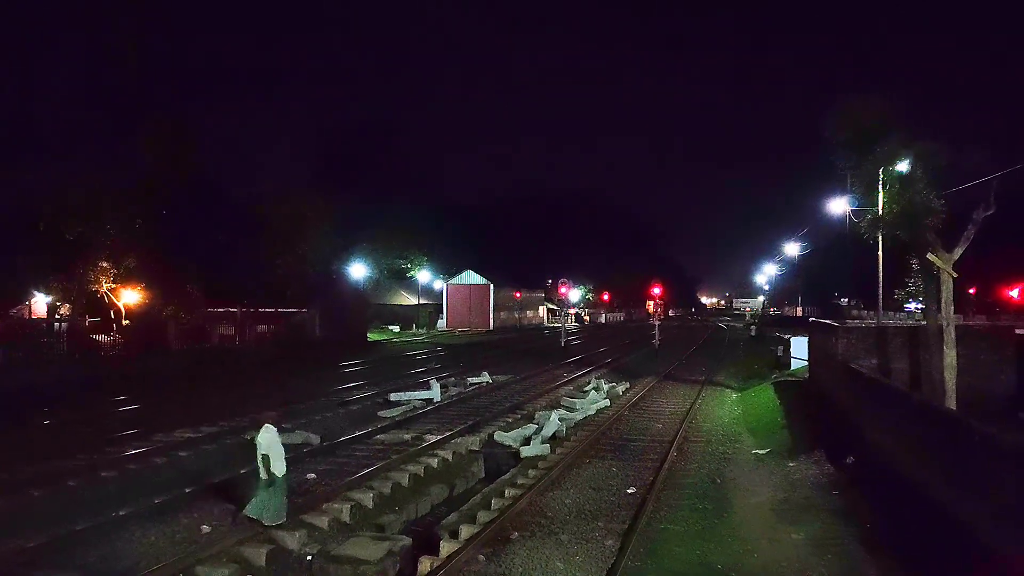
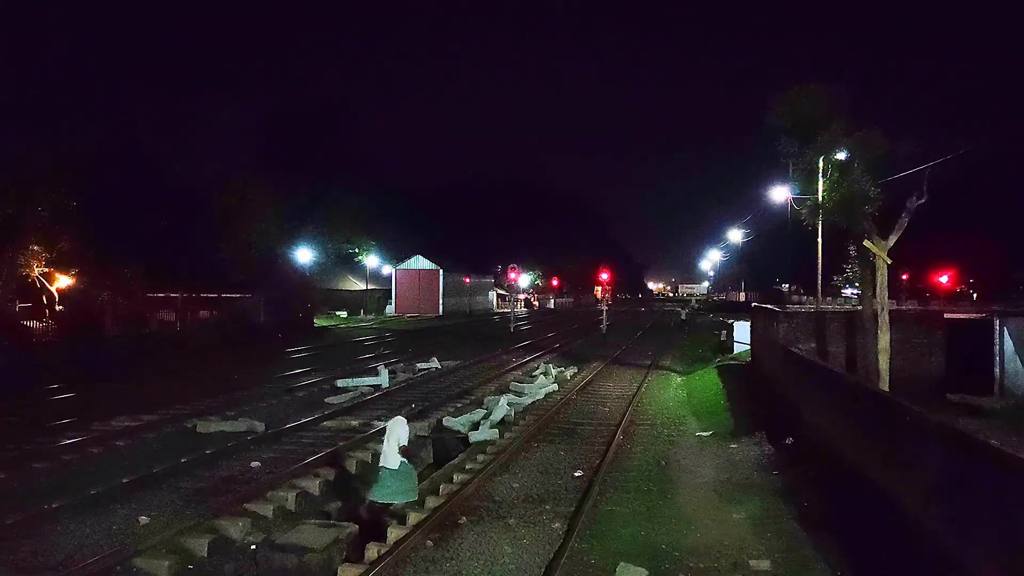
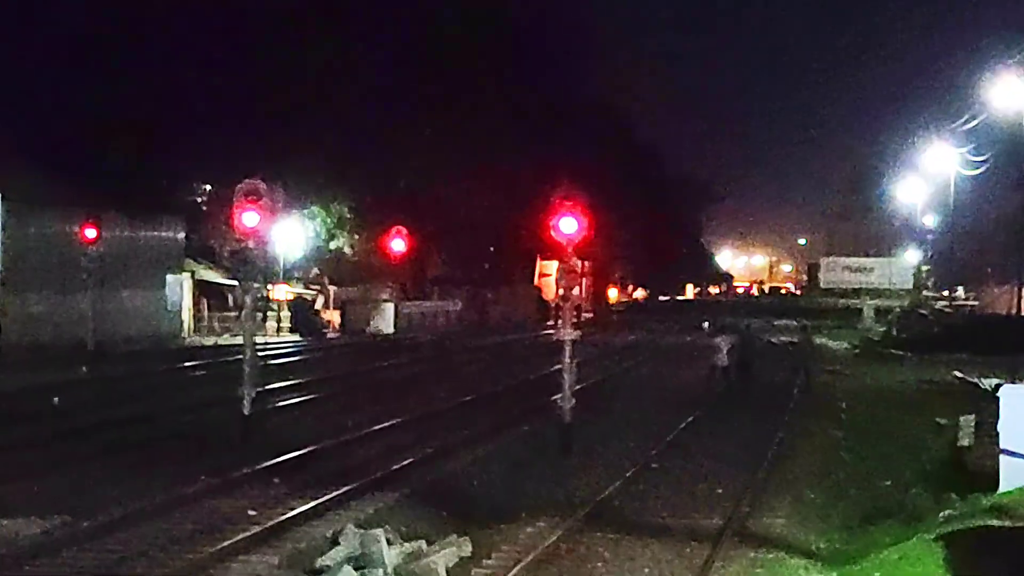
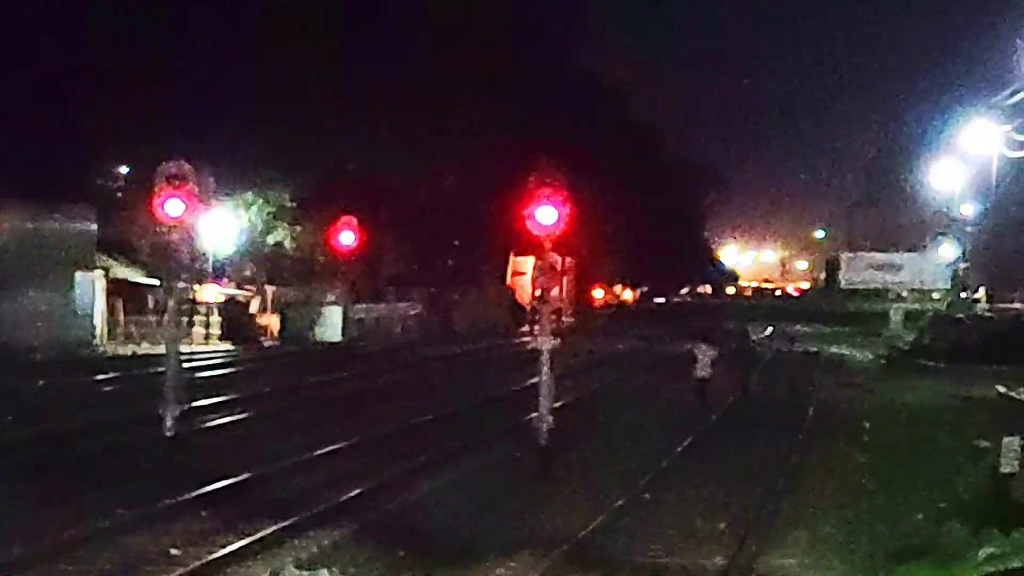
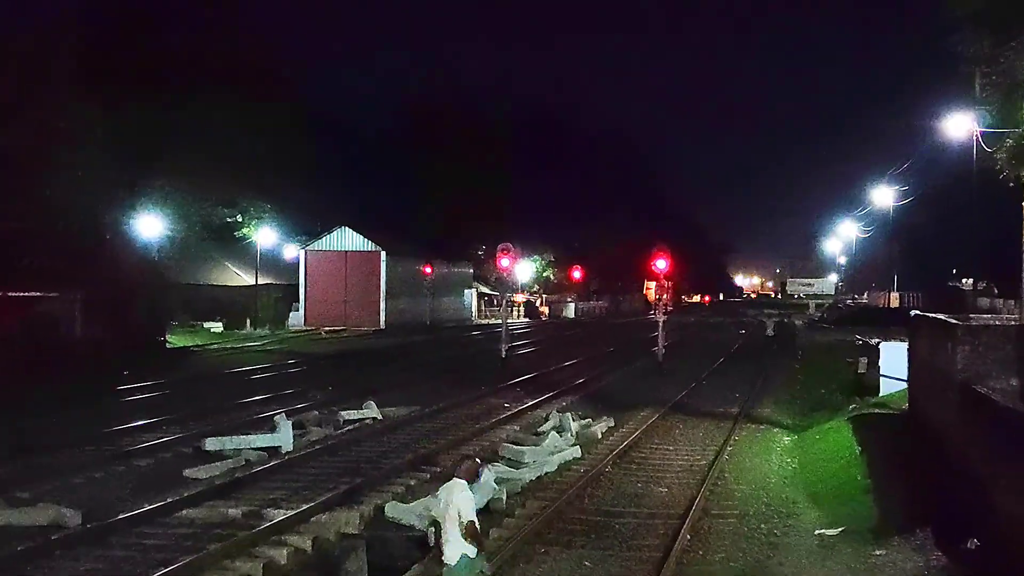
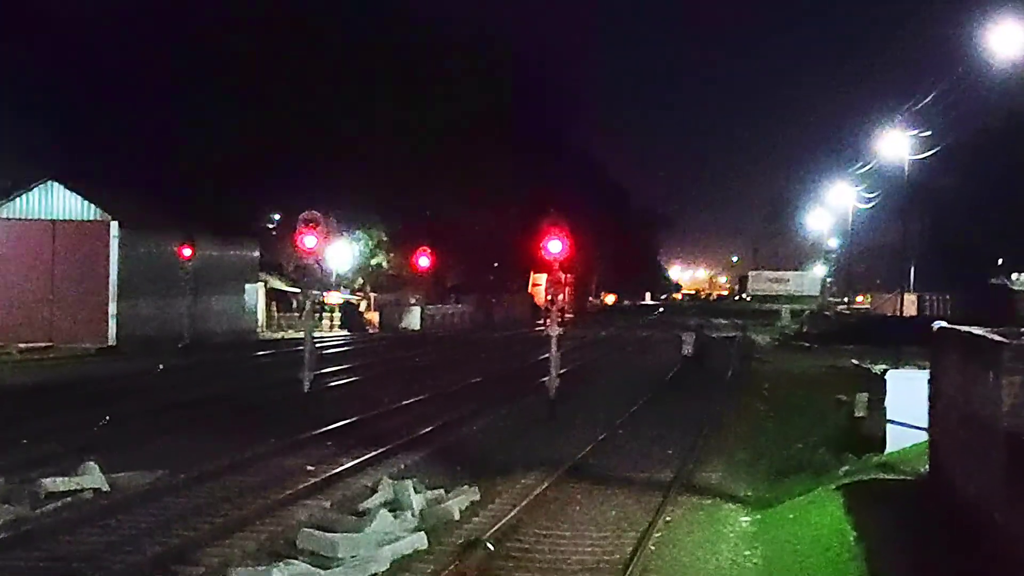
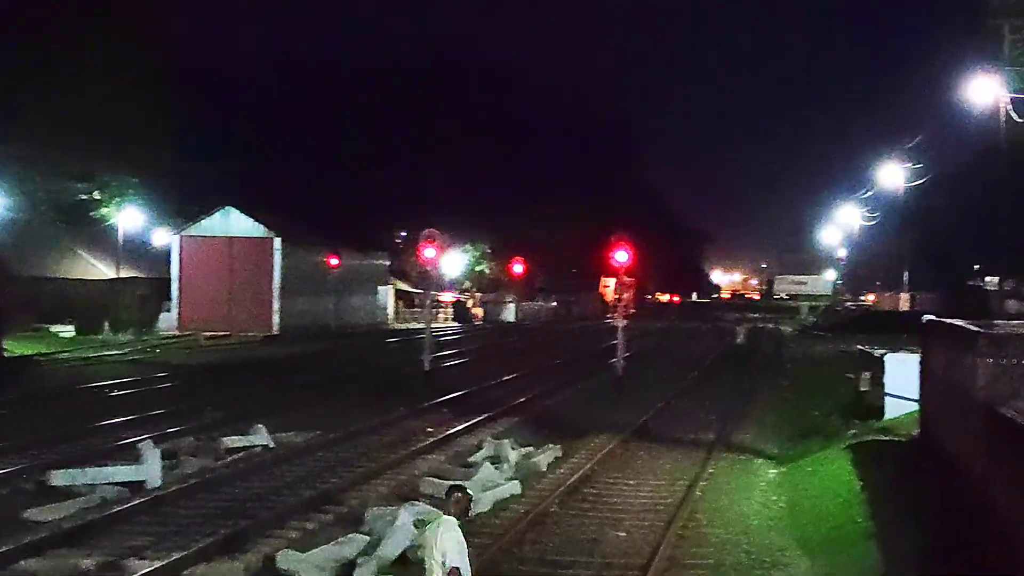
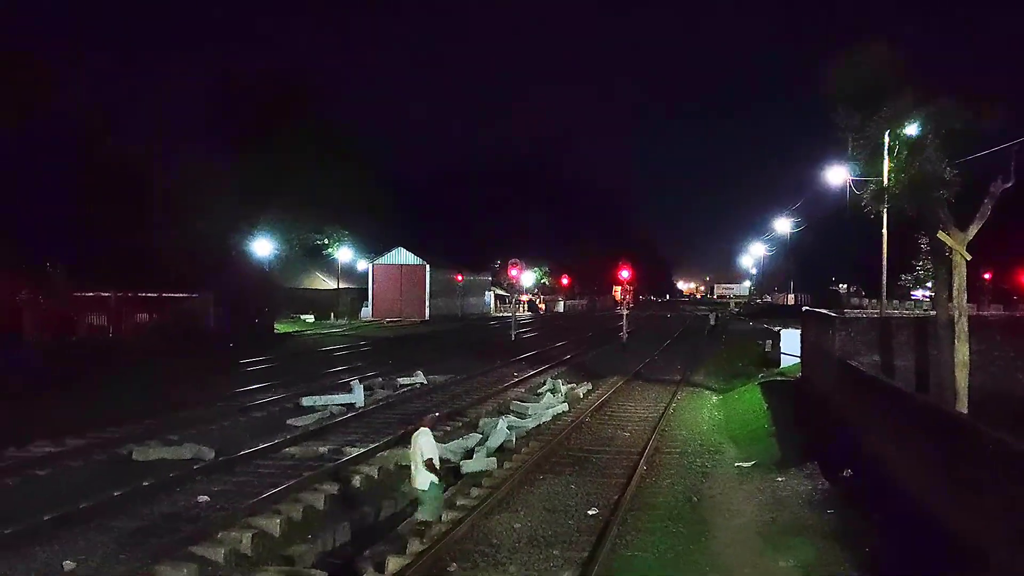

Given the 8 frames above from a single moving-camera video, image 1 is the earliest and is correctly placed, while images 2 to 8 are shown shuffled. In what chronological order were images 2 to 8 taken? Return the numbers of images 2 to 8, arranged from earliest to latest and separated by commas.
2, 8, 5, 7, 6, 3, 4
